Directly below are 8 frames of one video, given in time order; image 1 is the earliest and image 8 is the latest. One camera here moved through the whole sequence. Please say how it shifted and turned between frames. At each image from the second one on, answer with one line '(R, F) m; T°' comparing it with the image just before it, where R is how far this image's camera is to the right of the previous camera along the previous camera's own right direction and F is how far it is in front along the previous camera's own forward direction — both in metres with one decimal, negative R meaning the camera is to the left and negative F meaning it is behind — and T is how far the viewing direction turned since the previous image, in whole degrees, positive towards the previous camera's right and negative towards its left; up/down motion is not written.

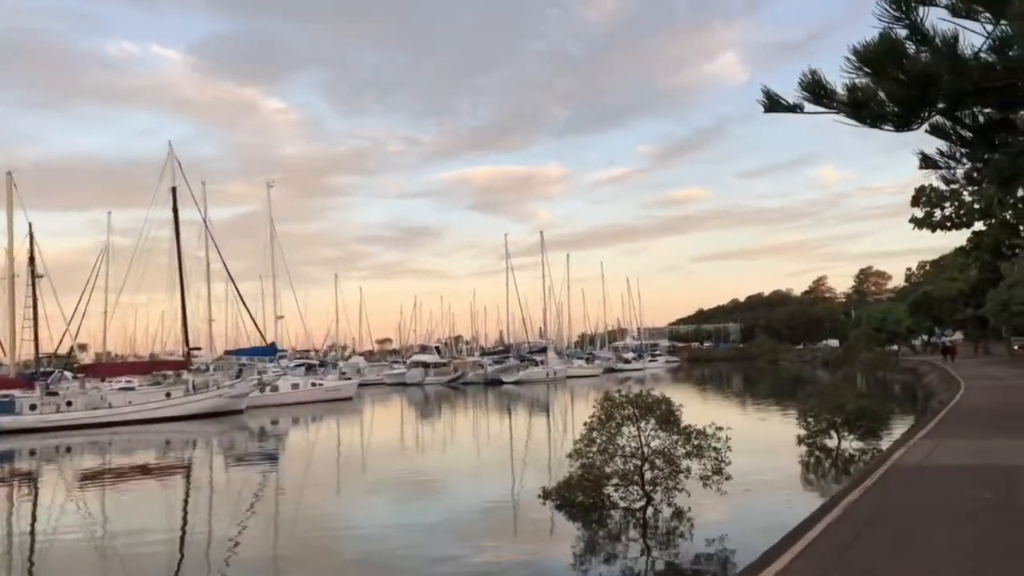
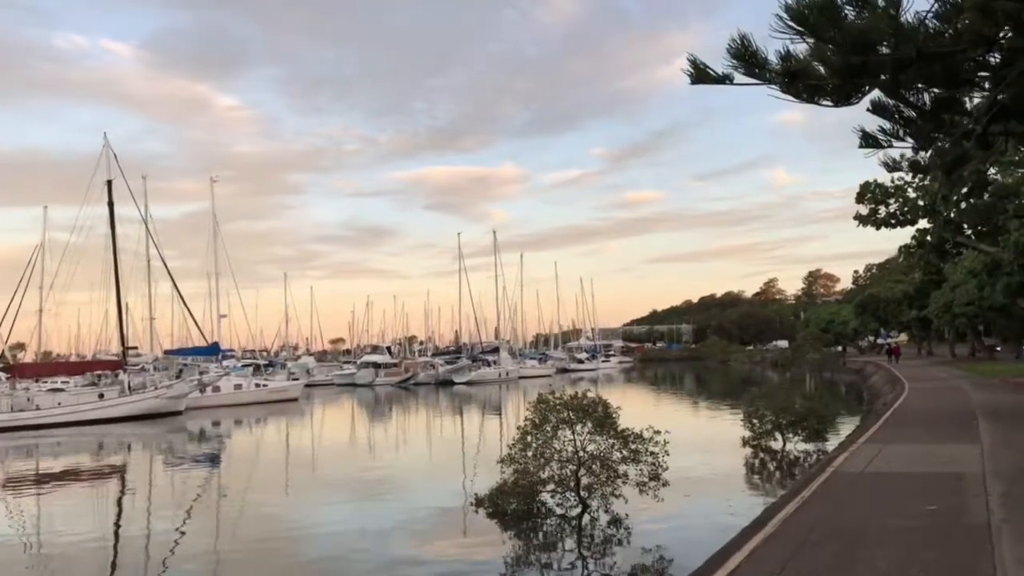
(+0.3, +0.5) m; +3°
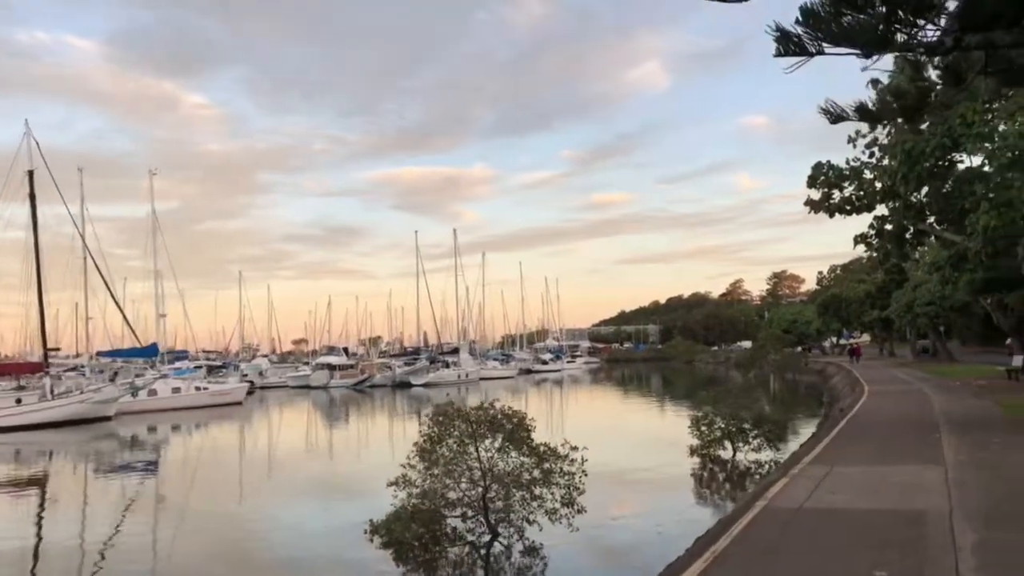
(+0.8, +1.6) m; +2°
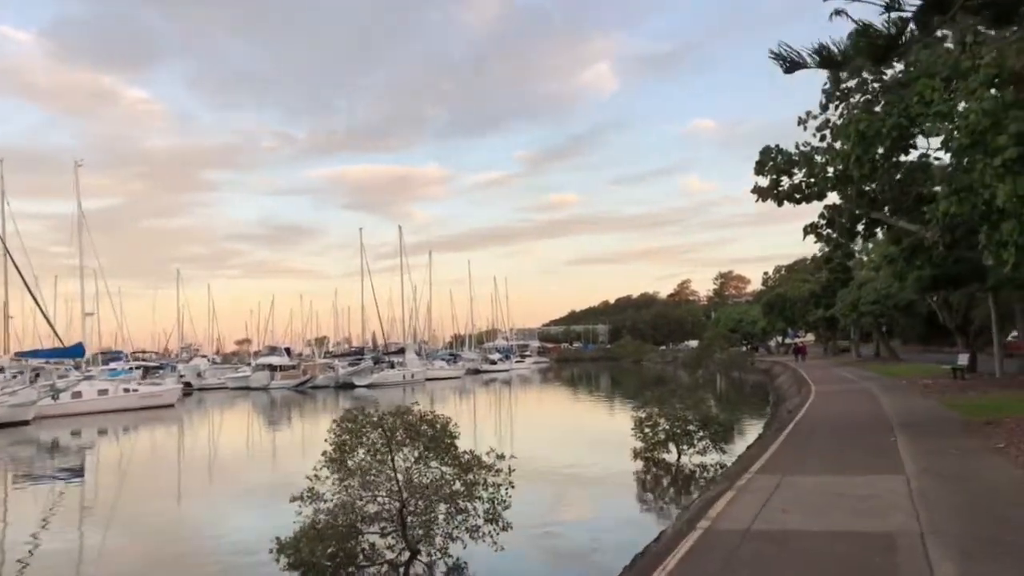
(+0.3, +0.9) m; +3°
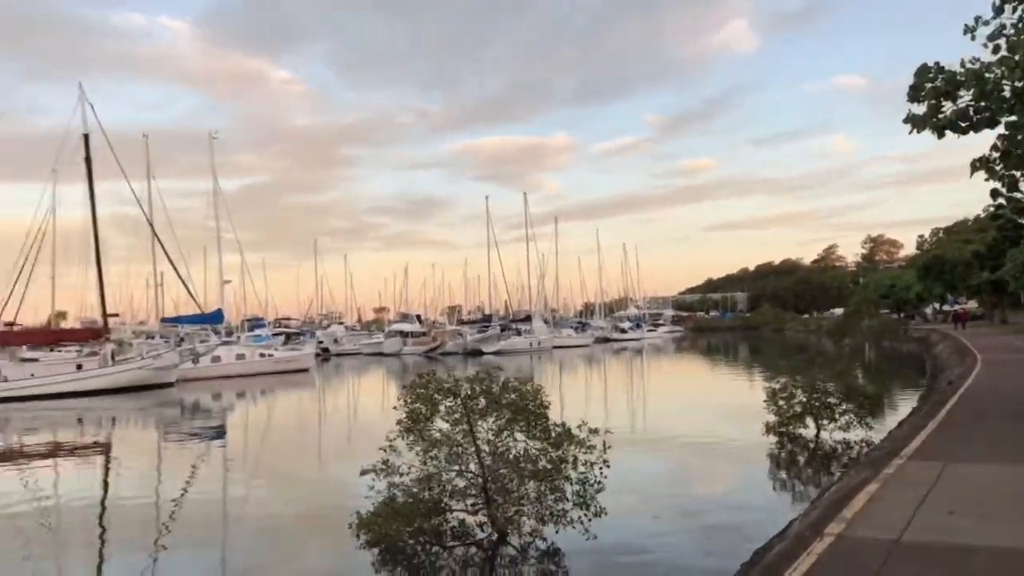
(+0.3, +1.2) m; -9°
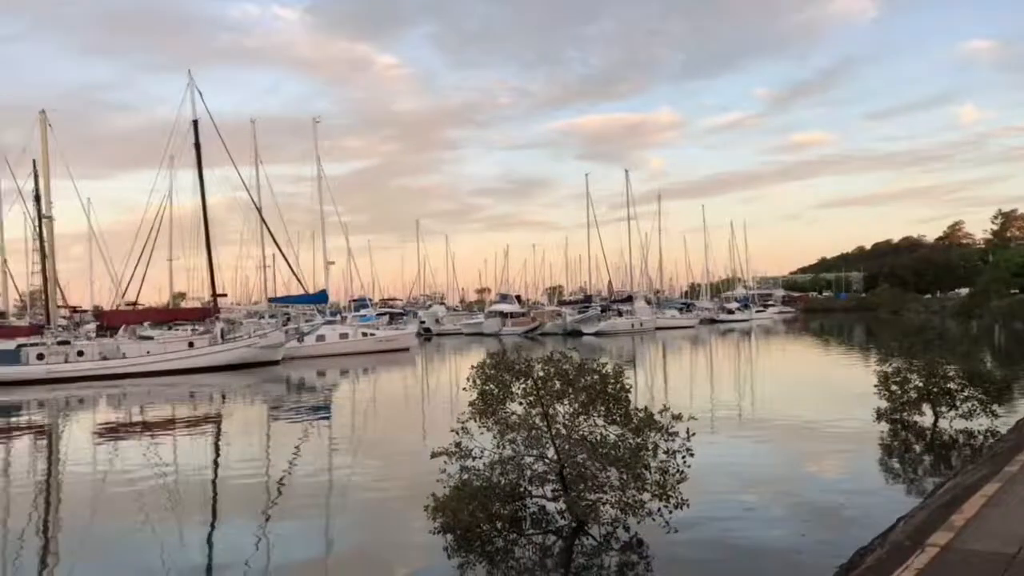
(+0.2, +0.4) m; -7°
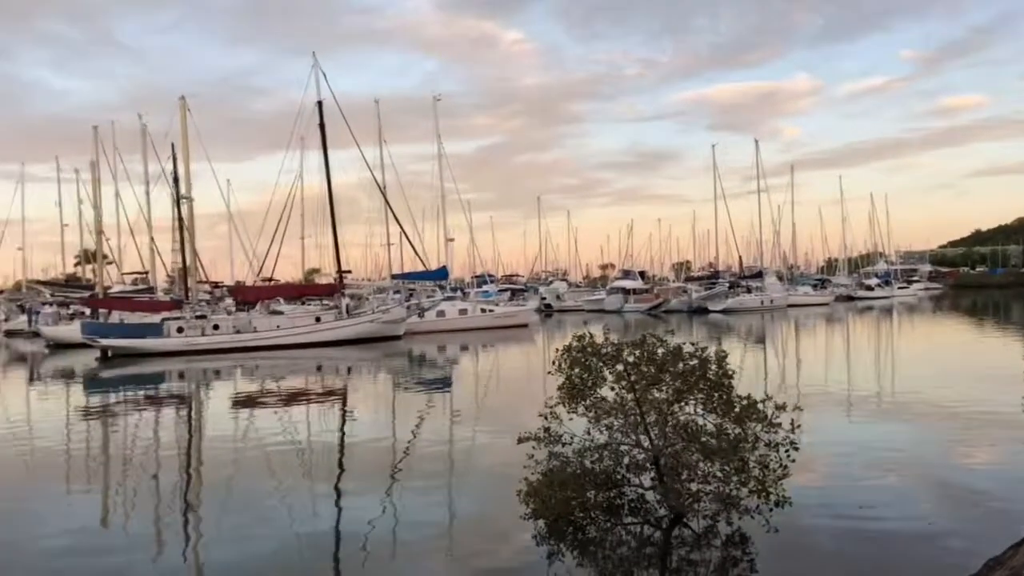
(+0.3, +0.4) m; -8°
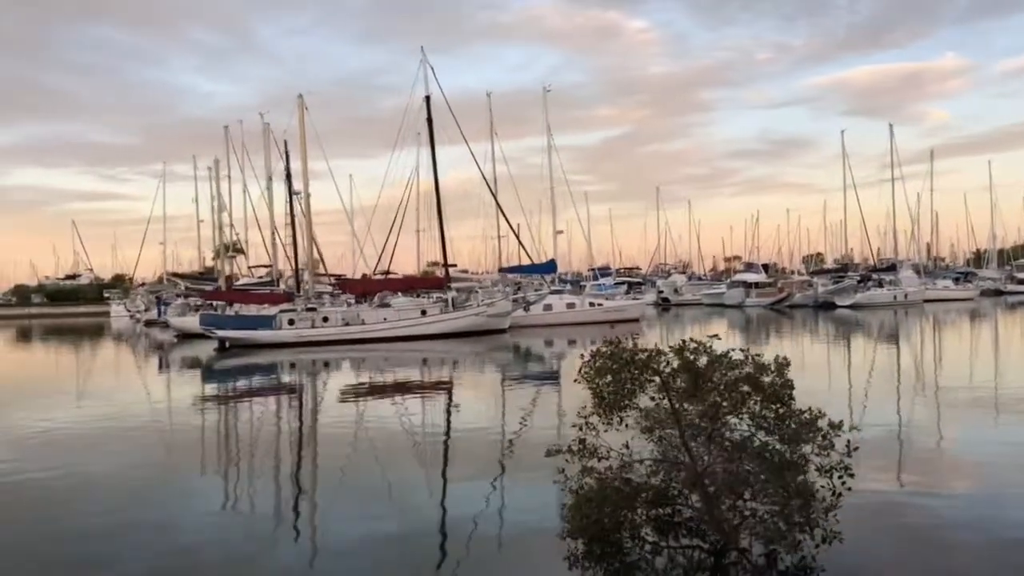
(+0.7, +0.6) m; -8°
